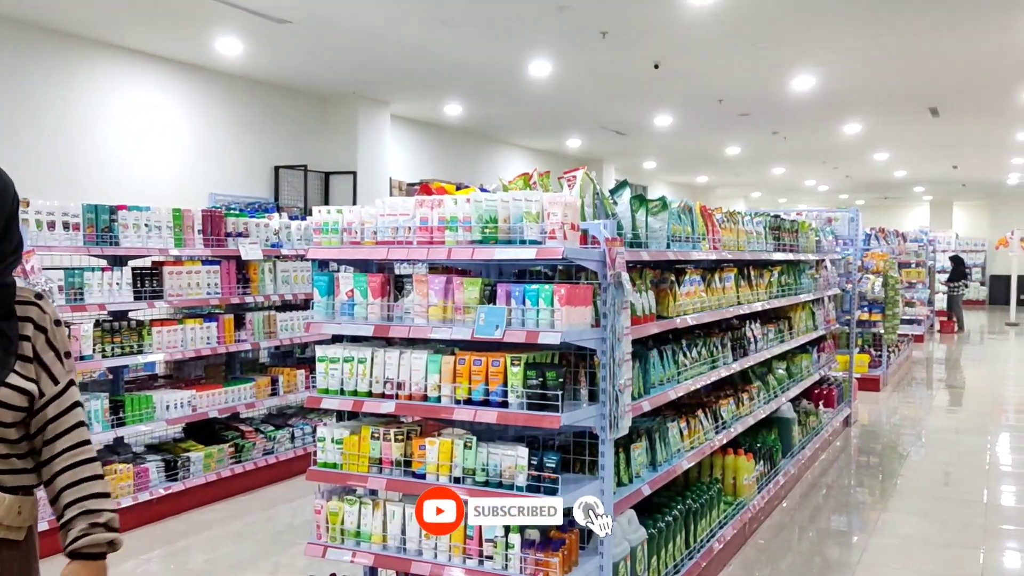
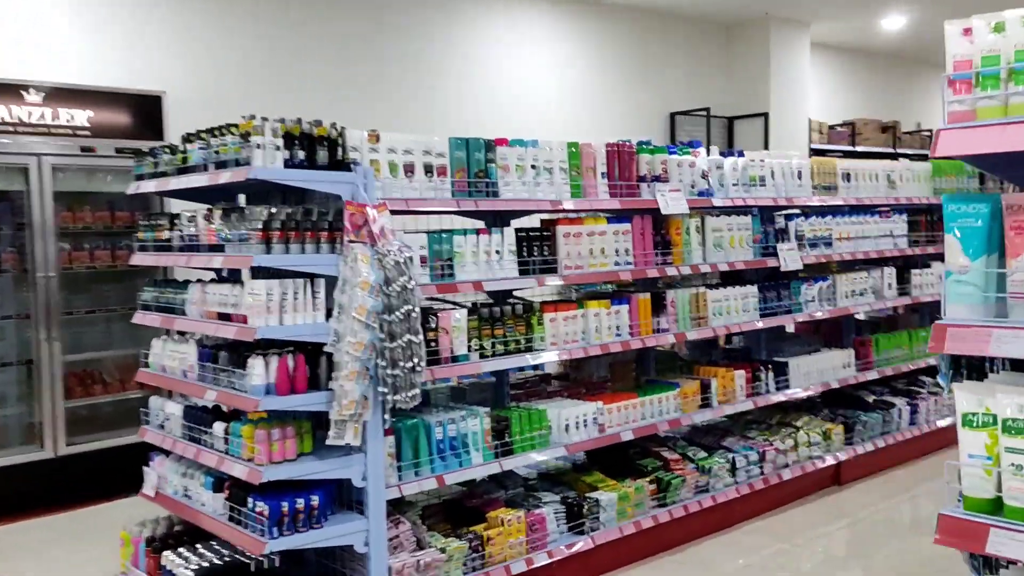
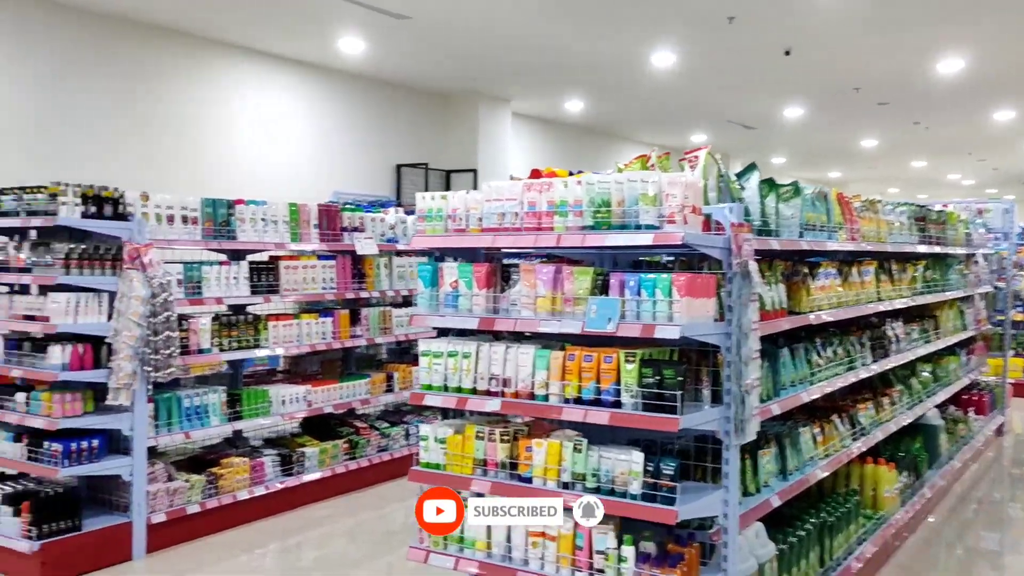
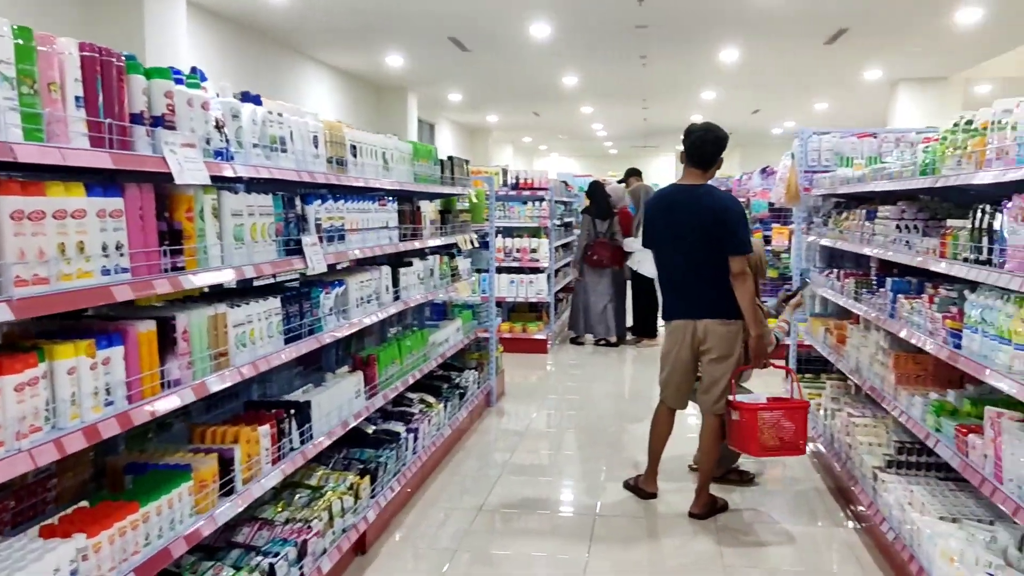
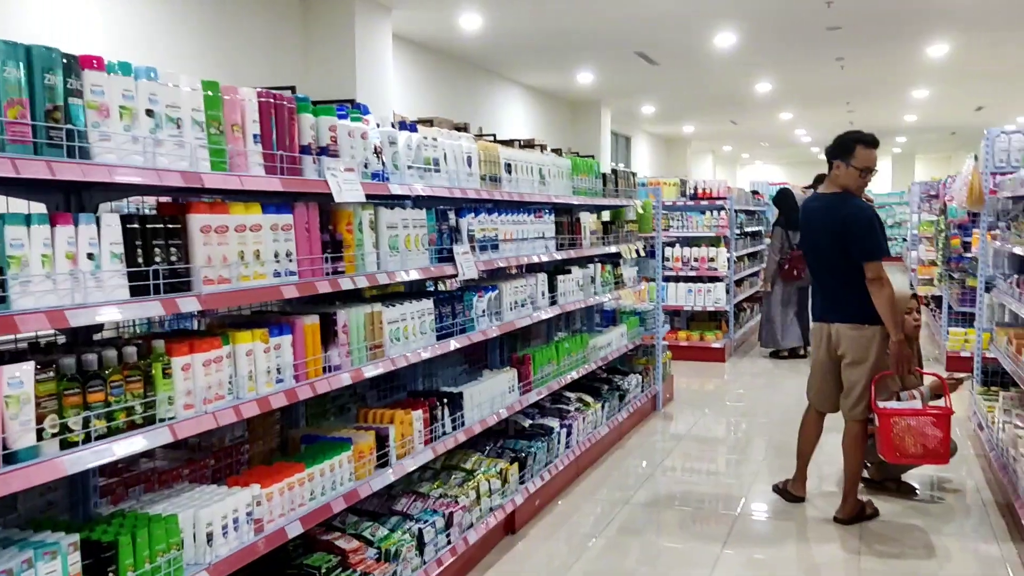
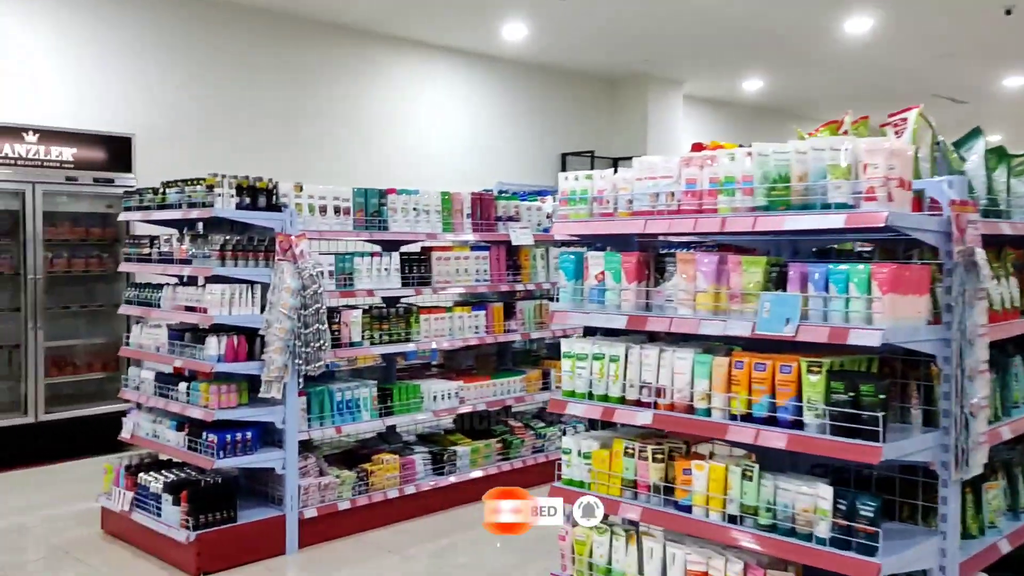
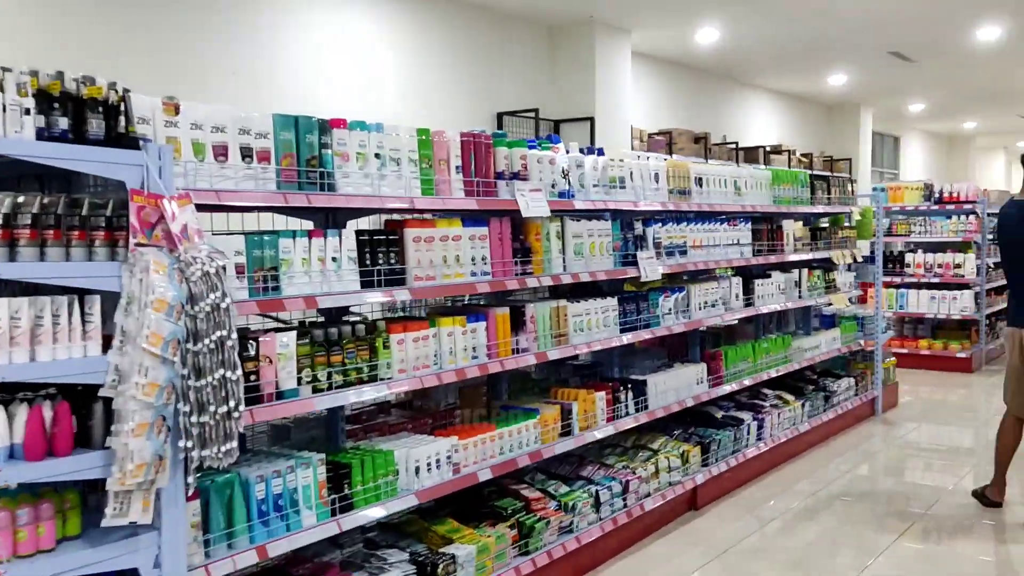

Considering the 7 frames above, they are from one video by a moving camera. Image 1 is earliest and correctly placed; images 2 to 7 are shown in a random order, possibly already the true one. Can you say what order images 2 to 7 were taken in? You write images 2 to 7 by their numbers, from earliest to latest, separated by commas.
3, 6, 2, 7, 5, 4
